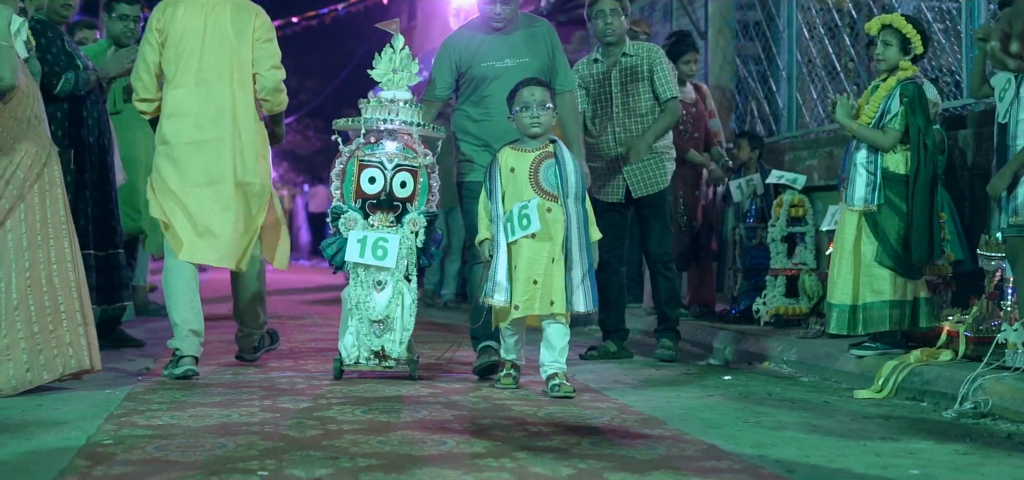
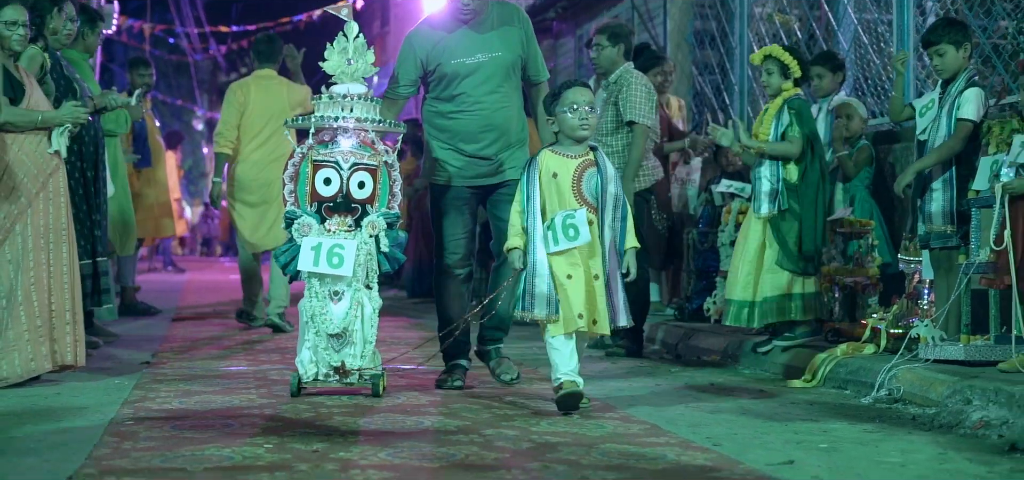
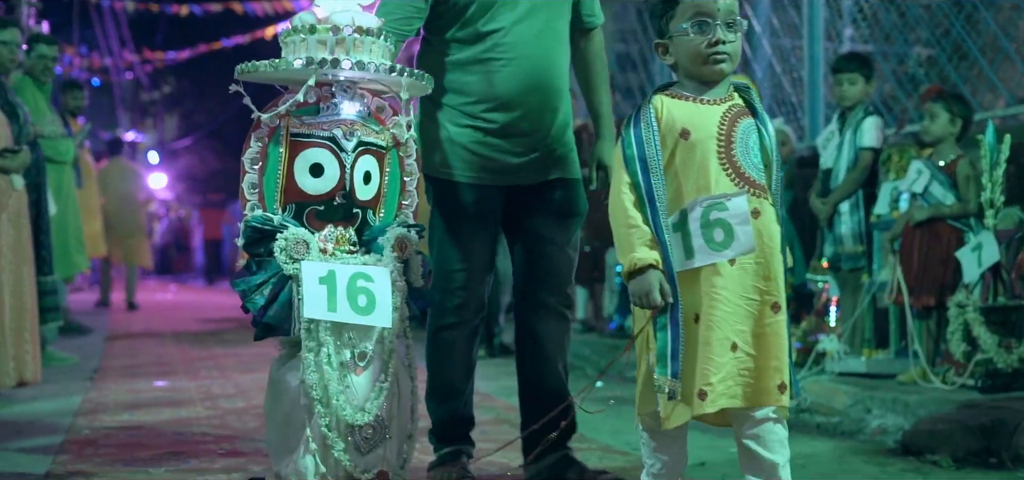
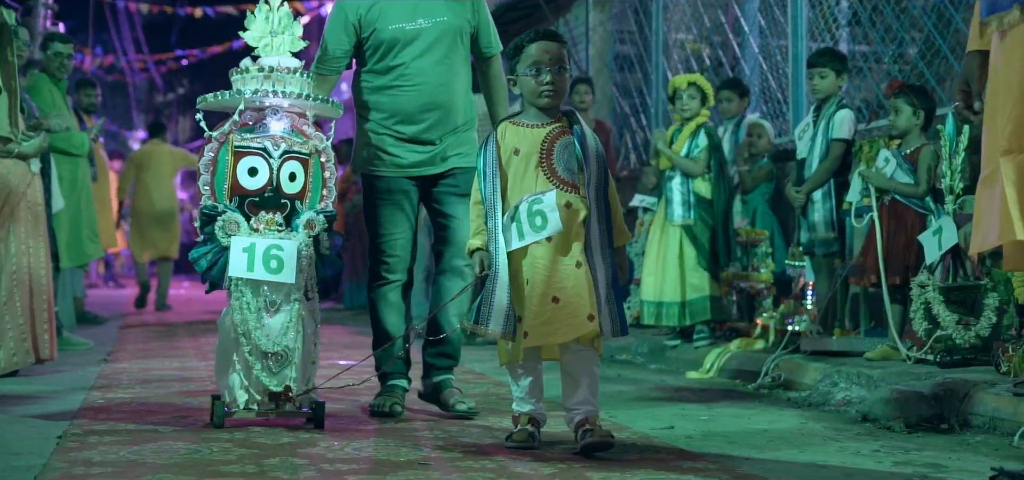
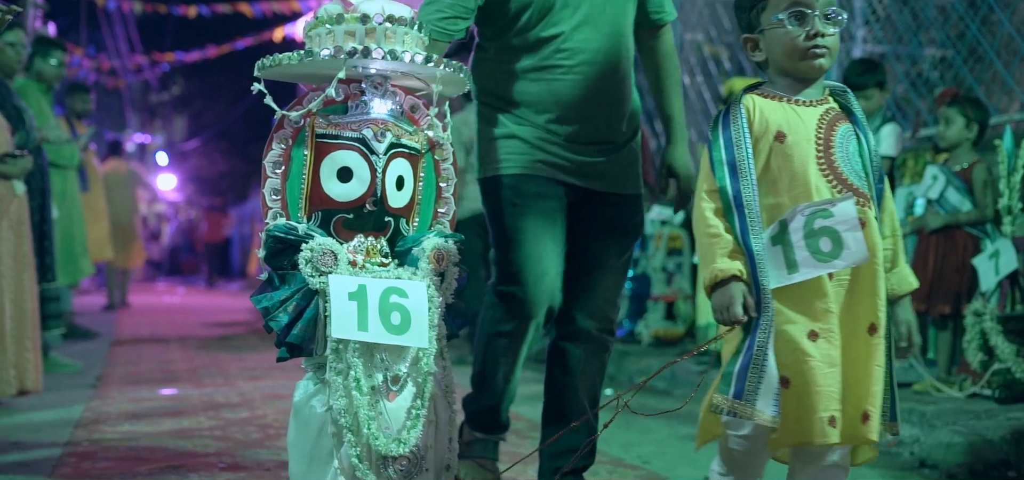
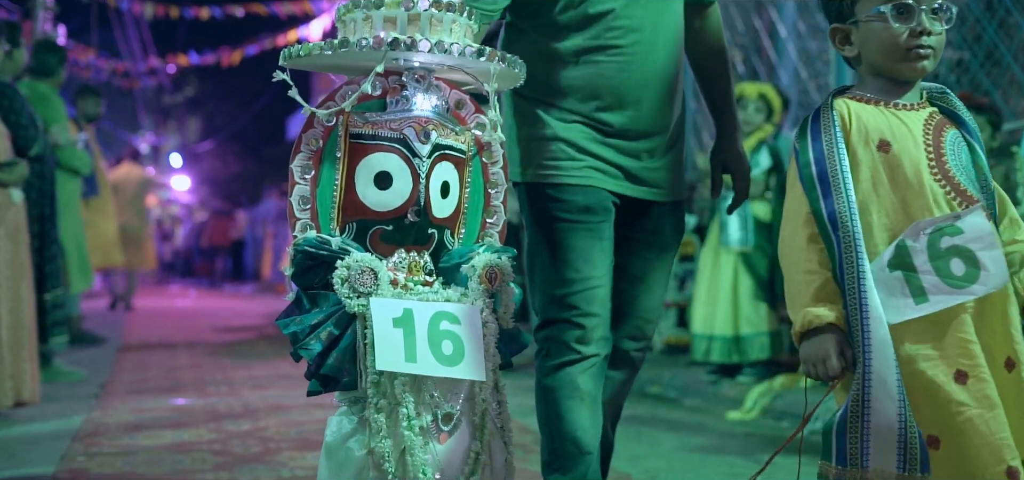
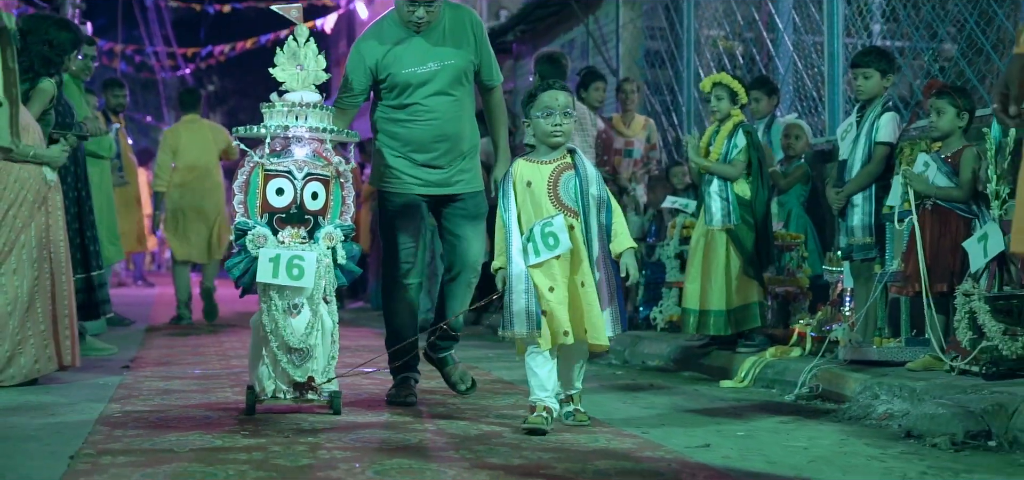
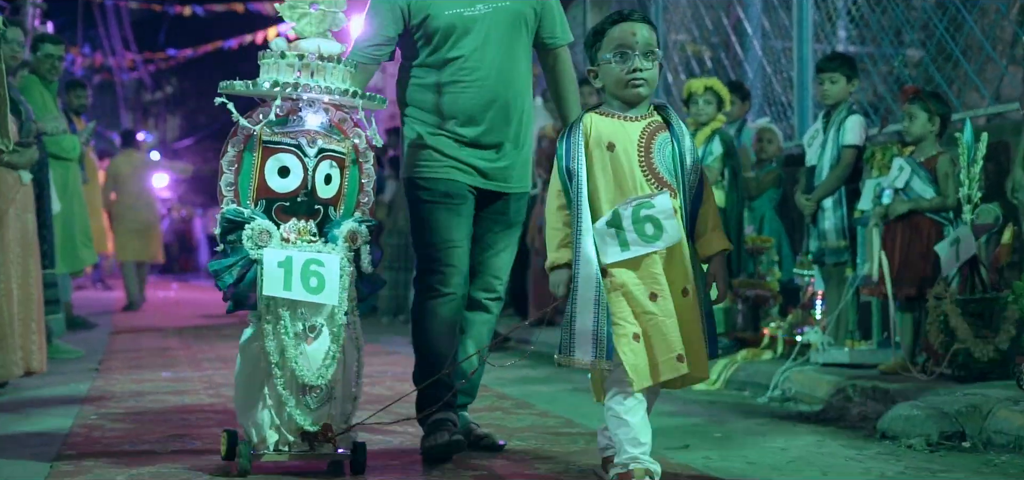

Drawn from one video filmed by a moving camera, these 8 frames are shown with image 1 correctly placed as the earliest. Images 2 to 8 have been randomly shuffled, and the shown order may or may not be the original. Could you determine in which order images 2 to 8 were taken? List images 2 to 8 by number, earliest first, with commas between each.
2, 7, 4, 8, 3, 5, 6
